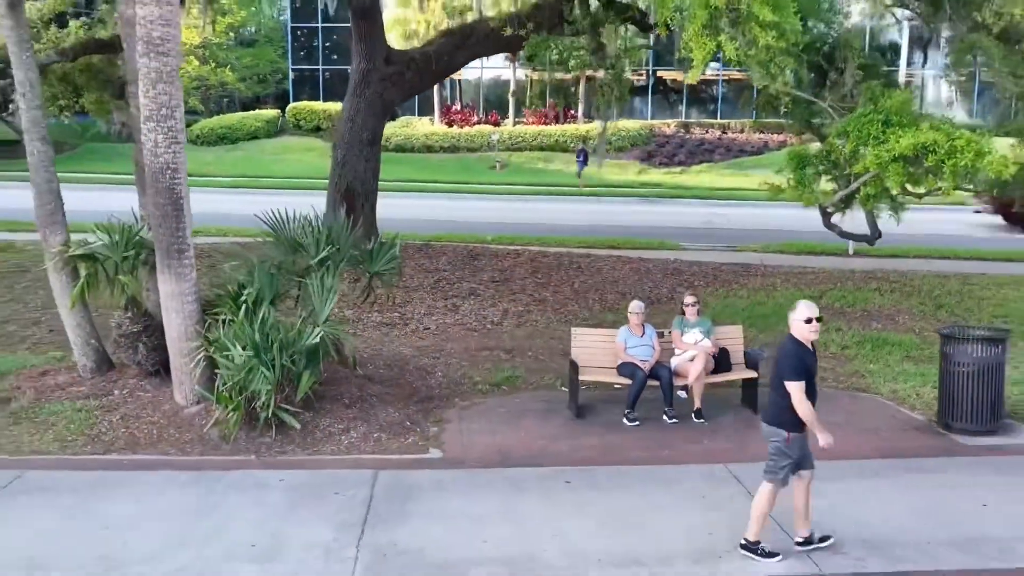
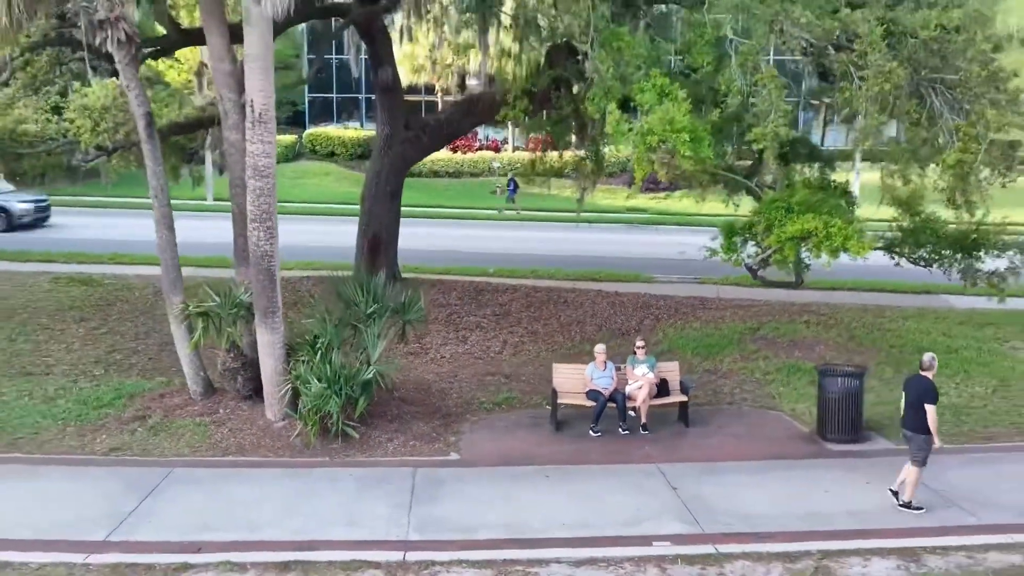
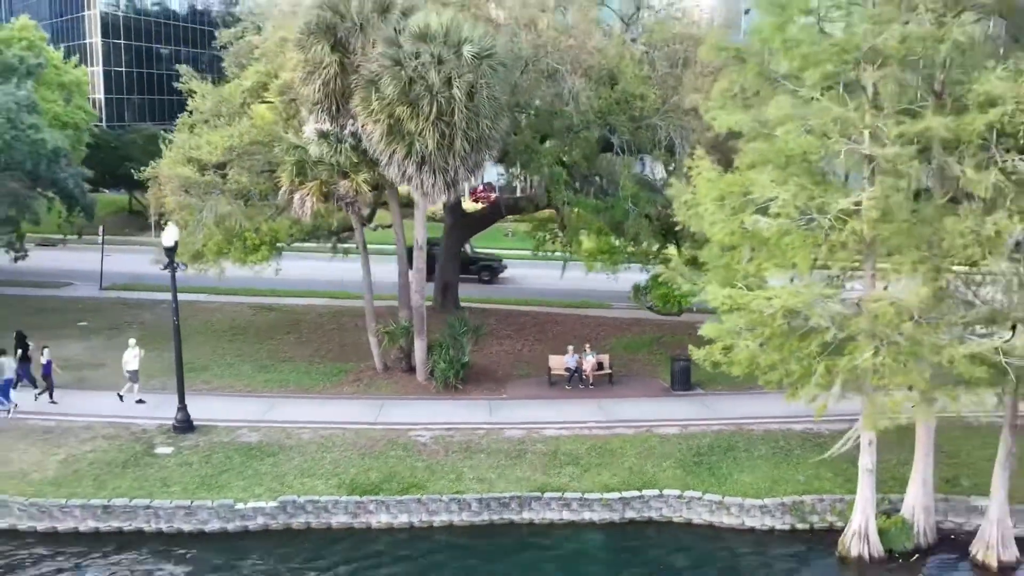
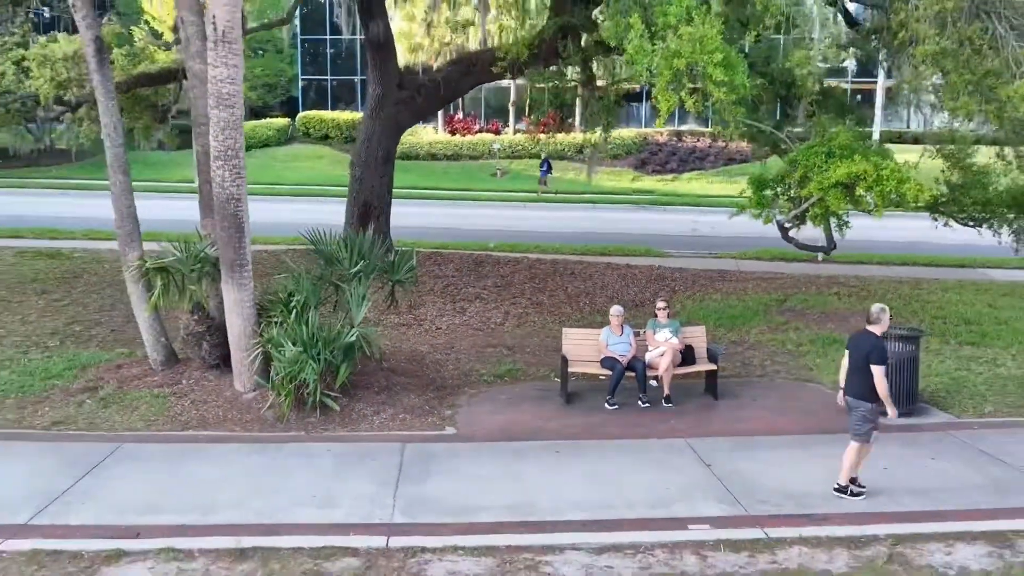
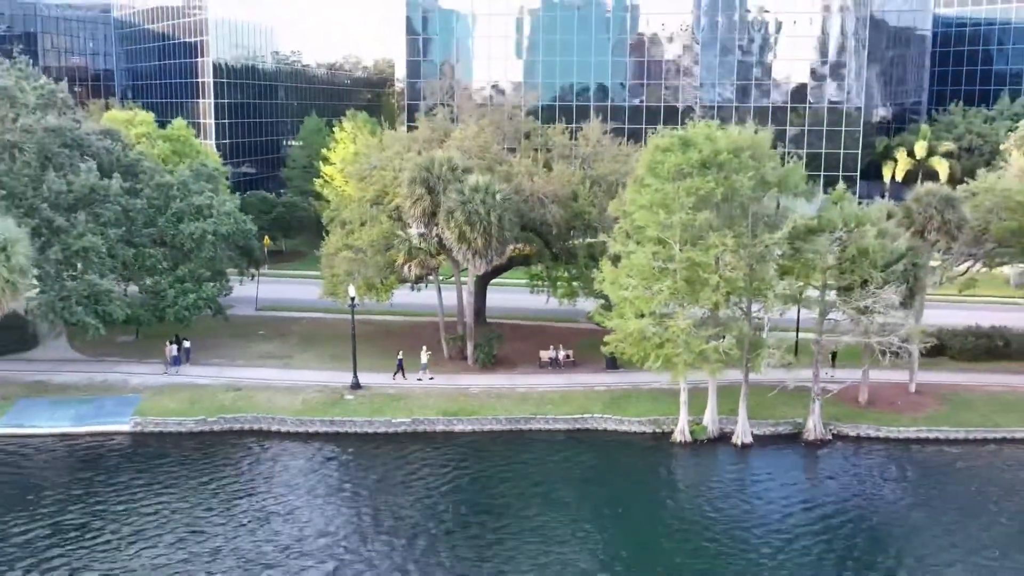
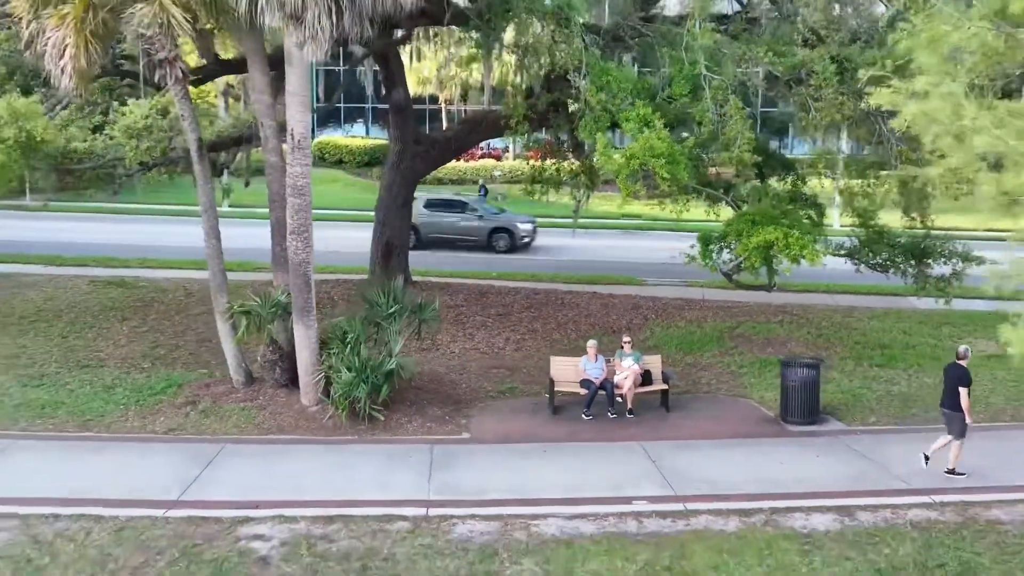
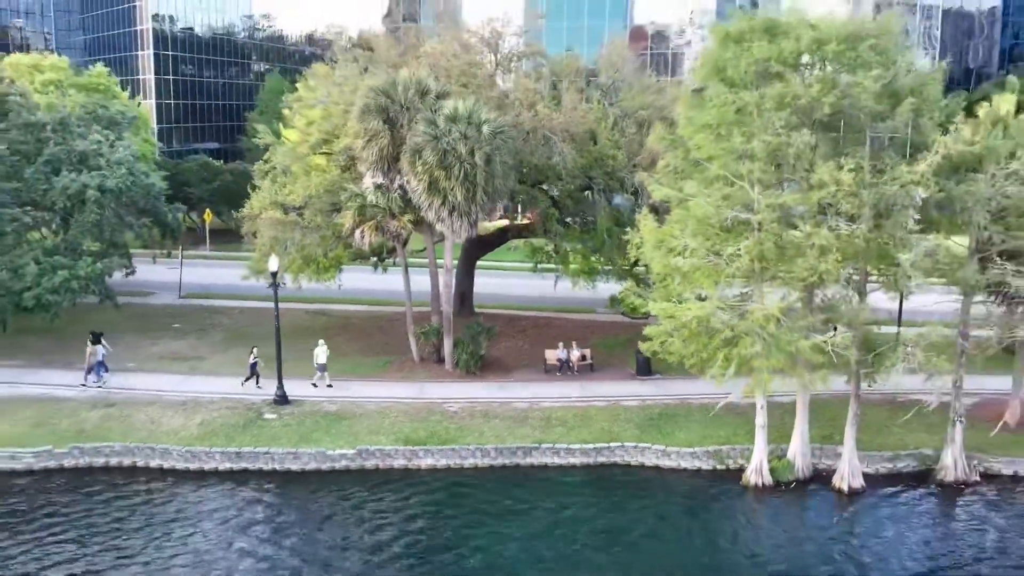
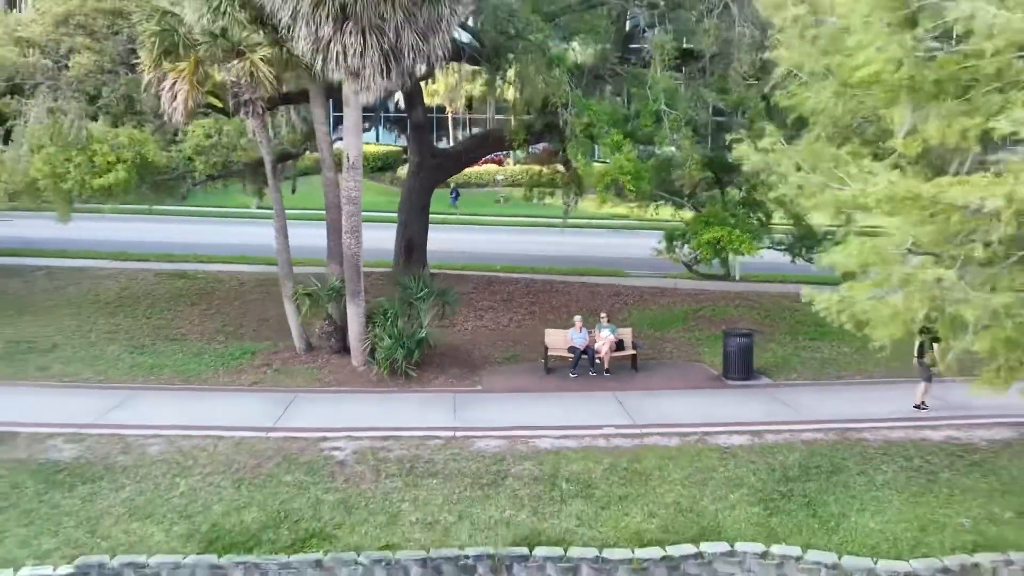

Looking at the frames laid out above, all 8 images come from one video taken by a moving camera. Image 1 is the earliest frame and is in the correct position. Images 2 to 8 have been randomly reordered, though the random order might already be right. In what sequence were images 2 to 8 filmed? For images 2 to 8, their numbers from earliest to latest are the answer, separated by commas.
4, 2, 6, 8, 3, 7, 5
